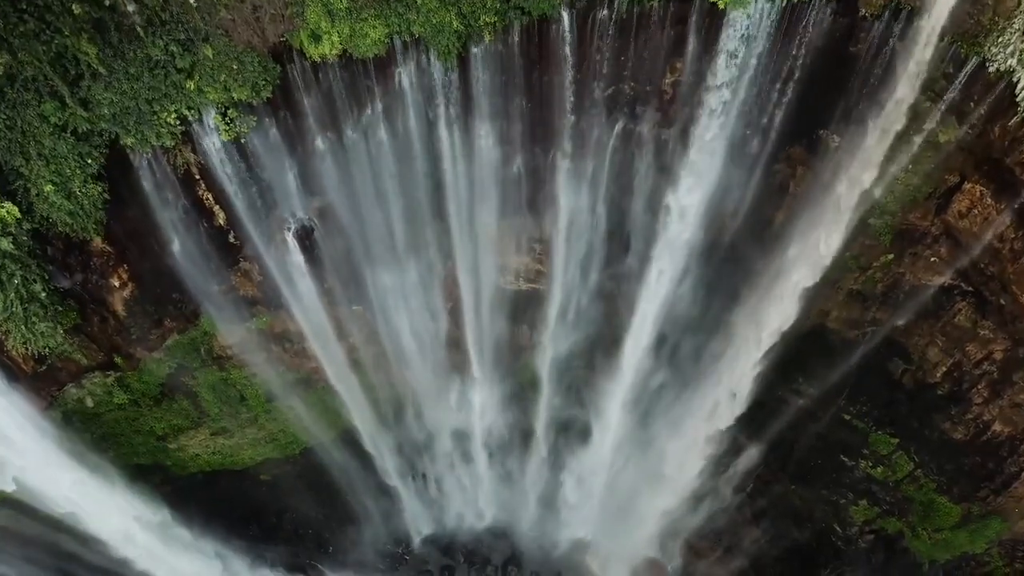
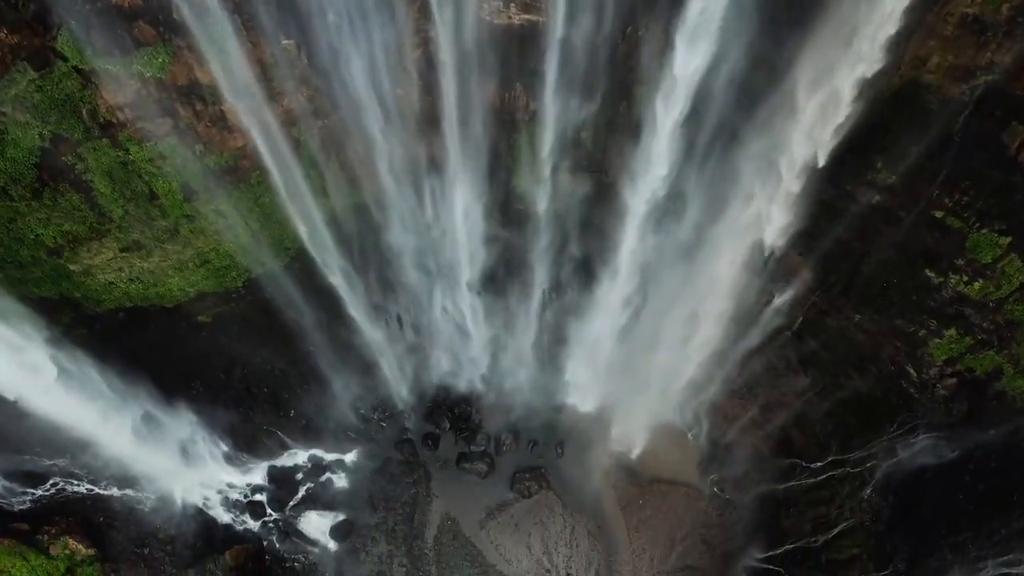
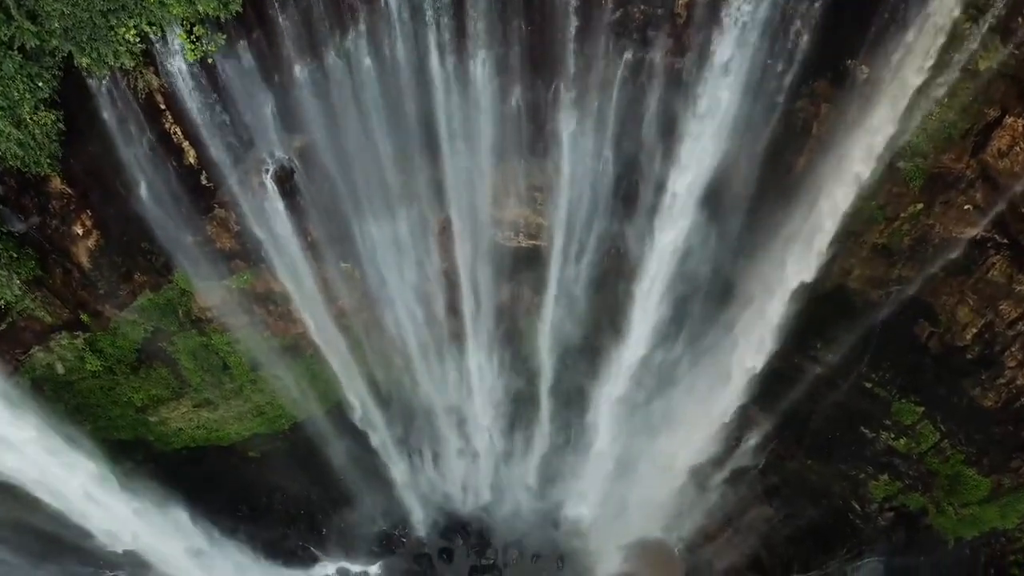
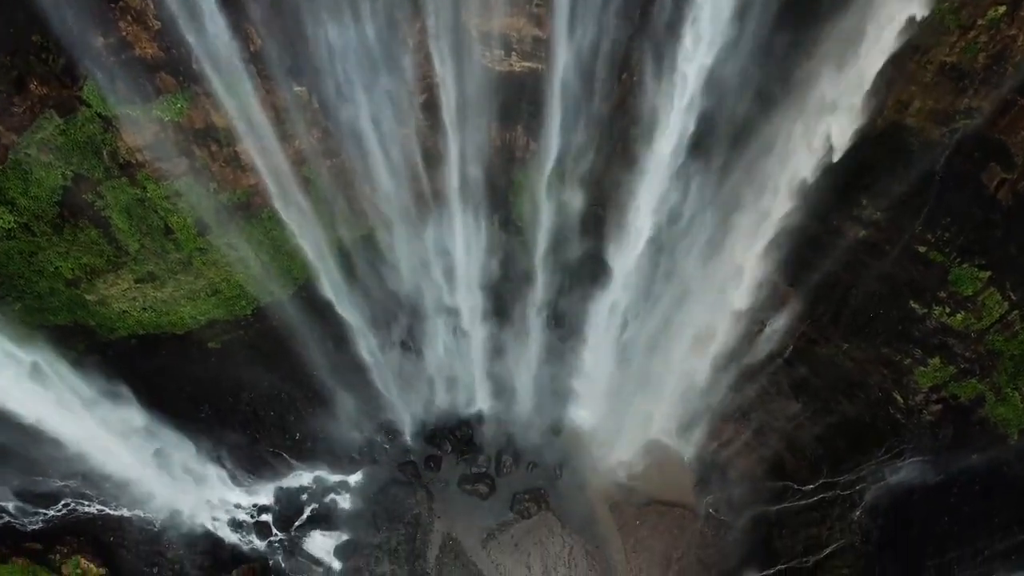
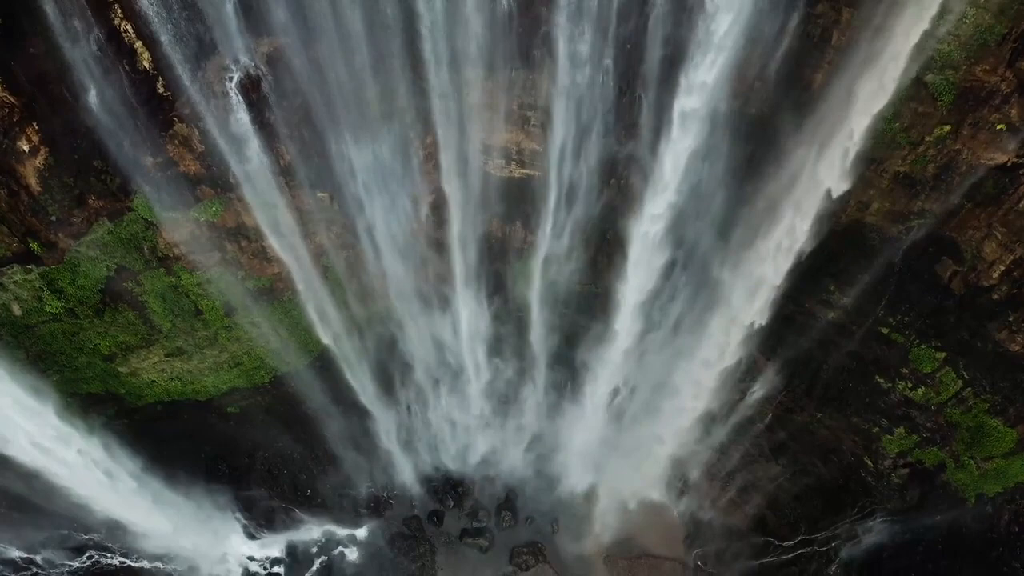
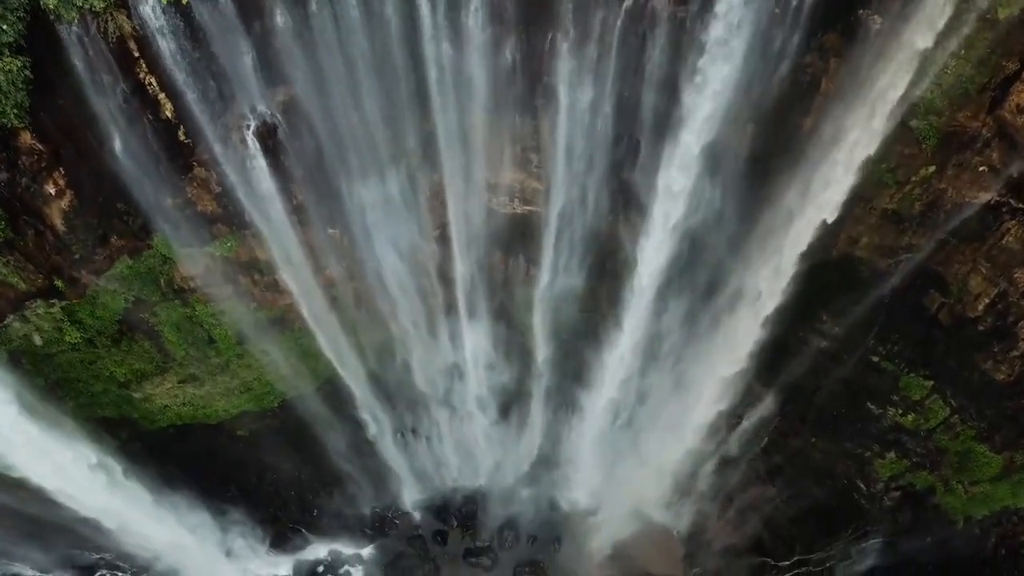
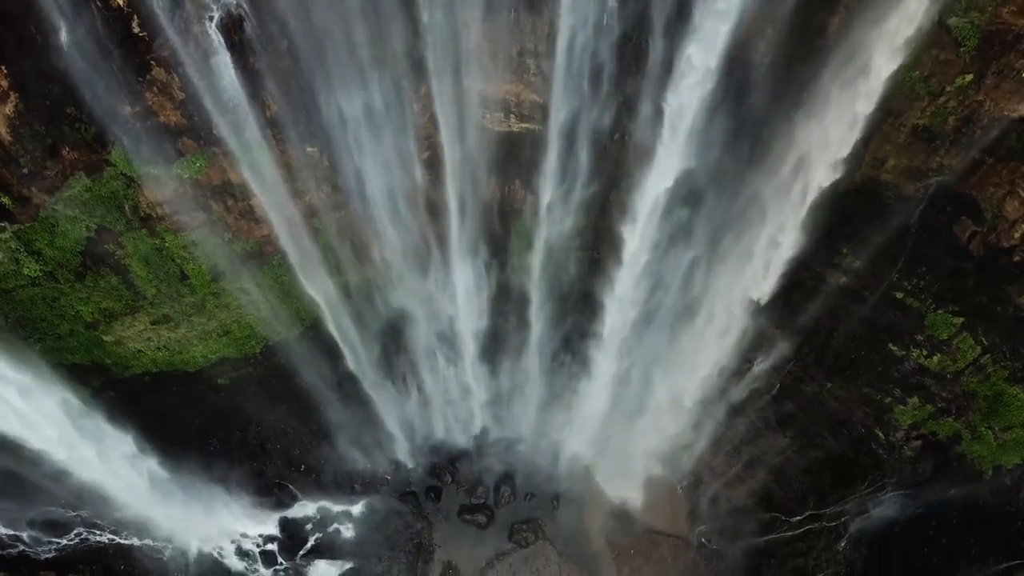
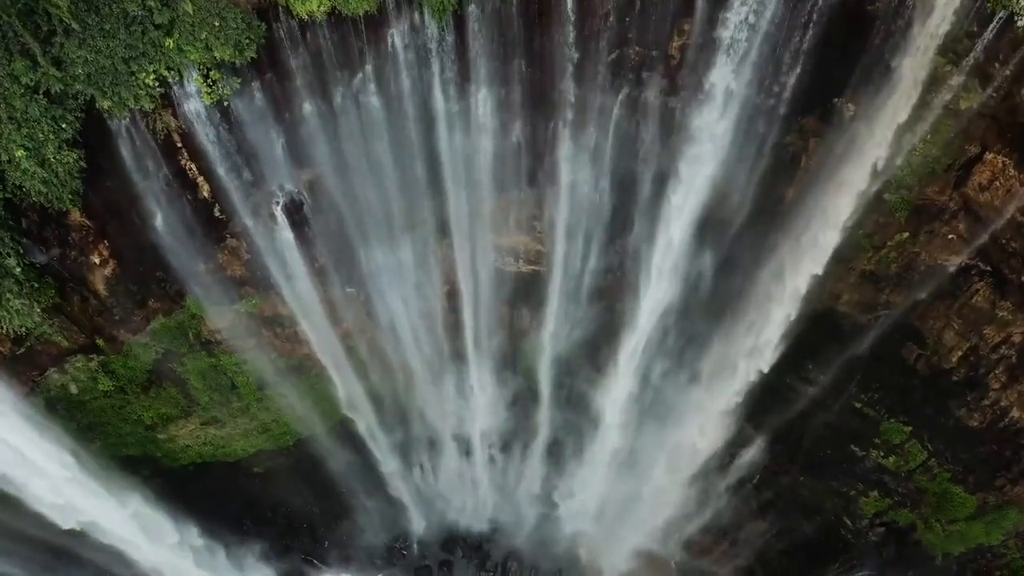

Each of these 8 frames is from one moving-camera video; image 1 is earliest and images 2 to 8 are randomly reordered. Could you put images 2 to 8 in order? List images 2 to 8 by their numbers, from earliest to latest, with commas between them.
8, 3, 6, 5, 7, 4, 2
